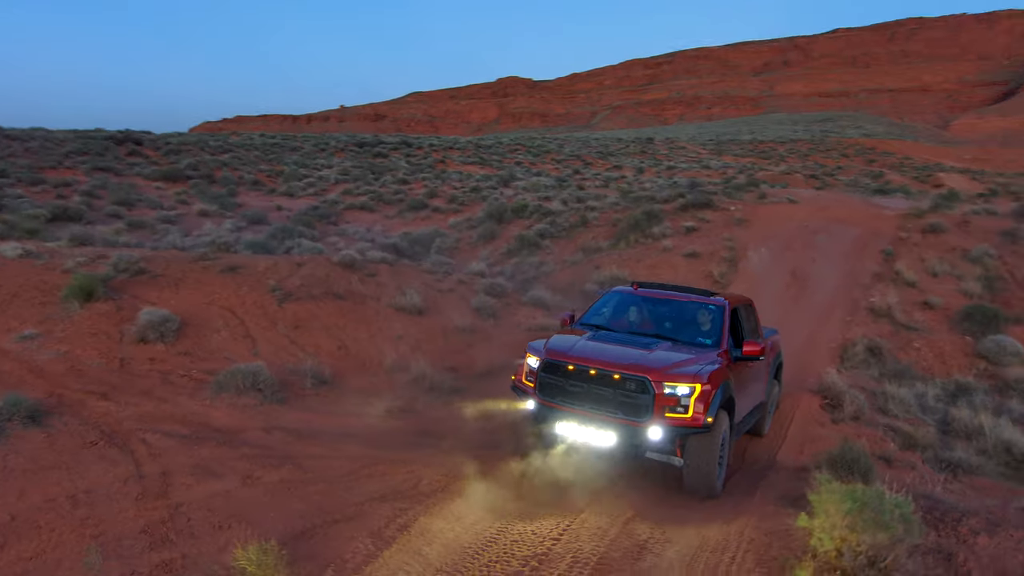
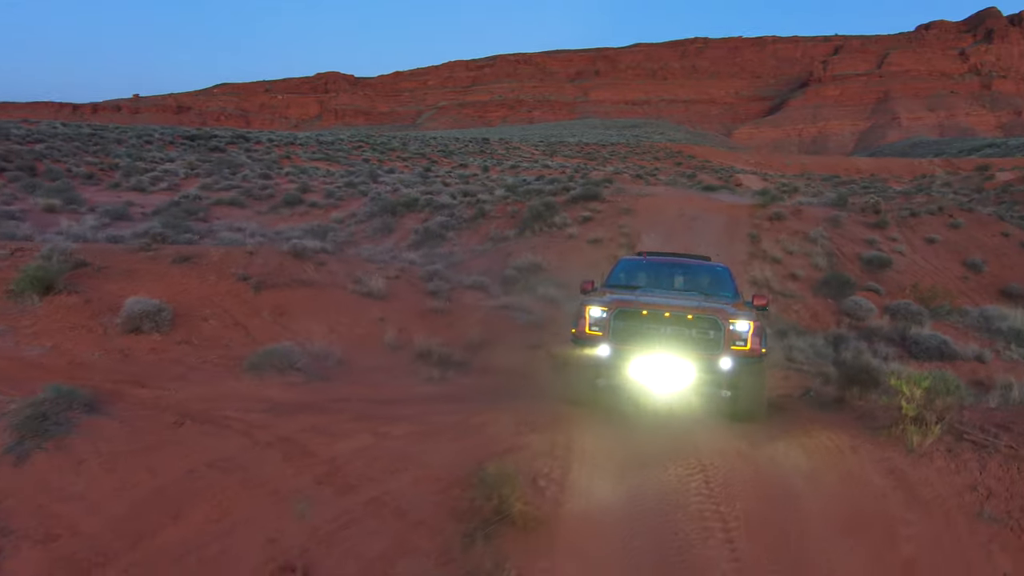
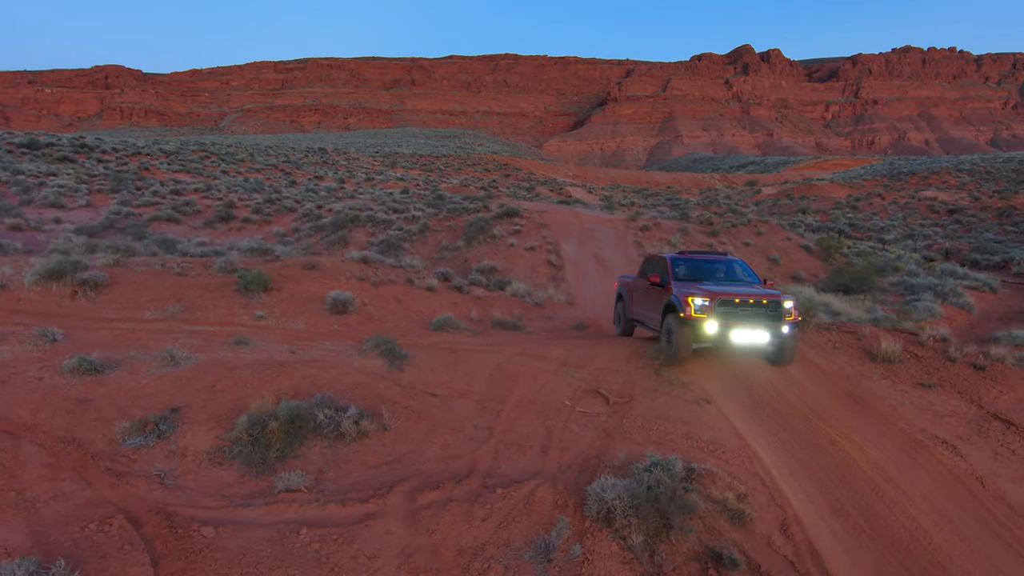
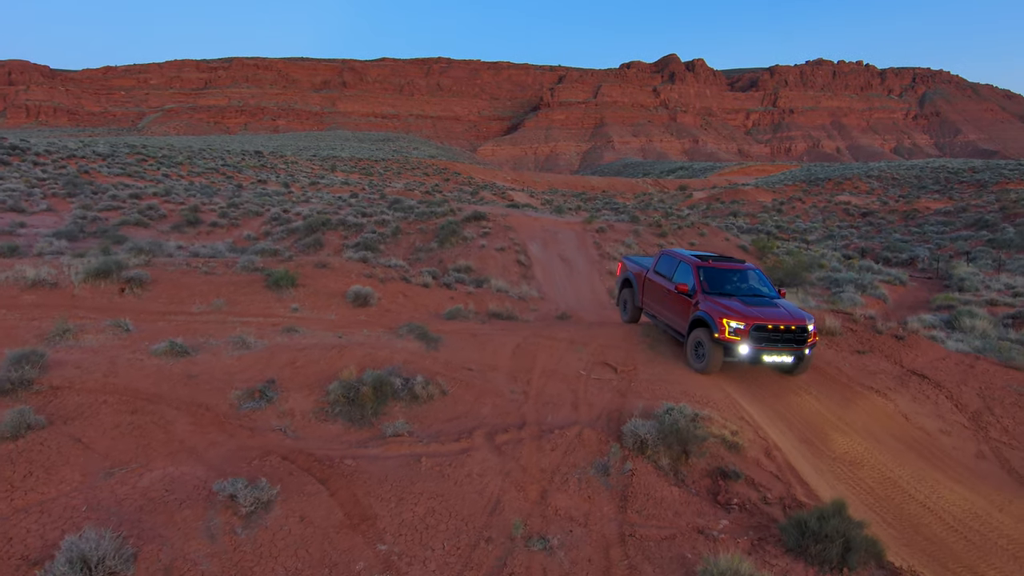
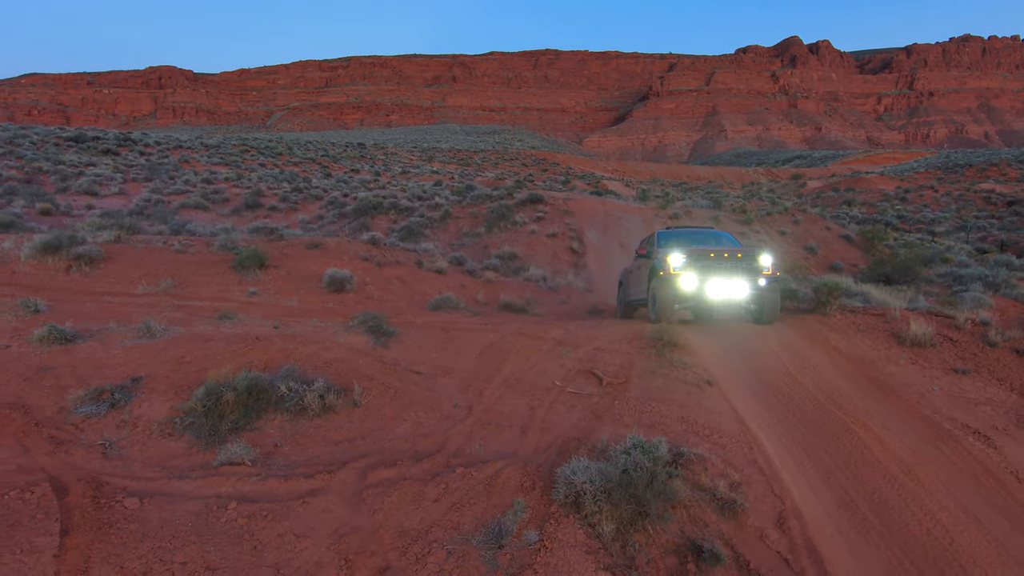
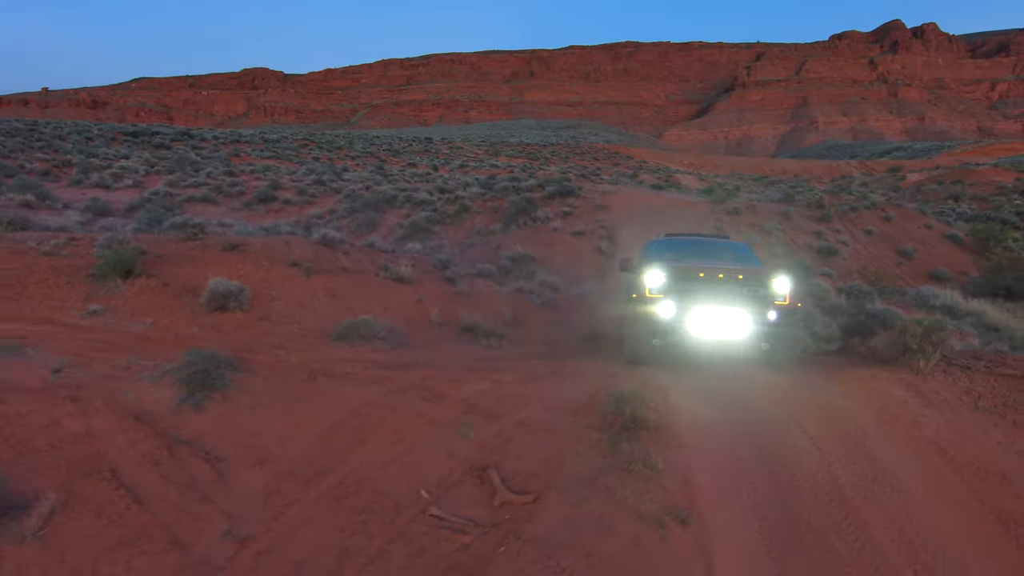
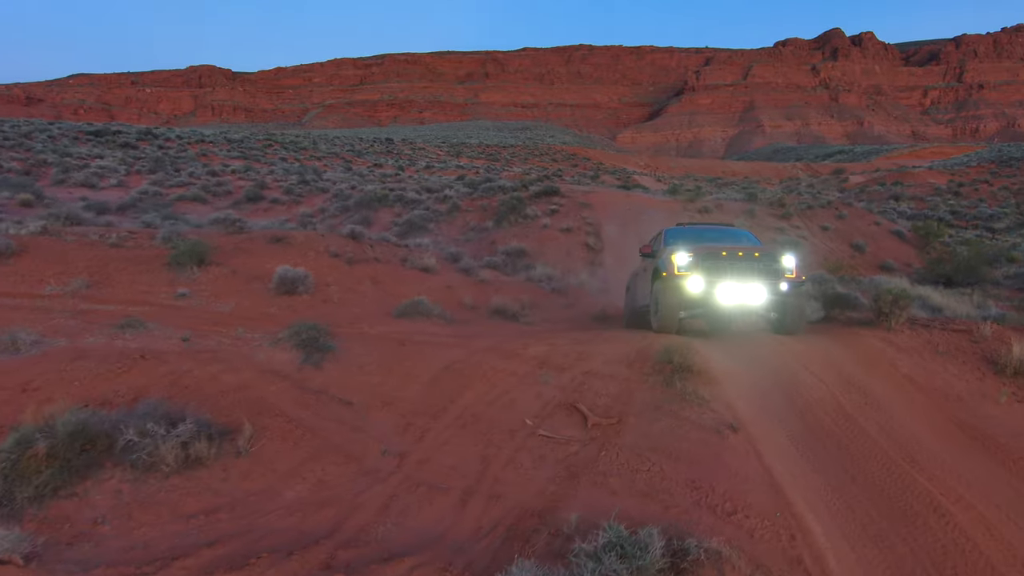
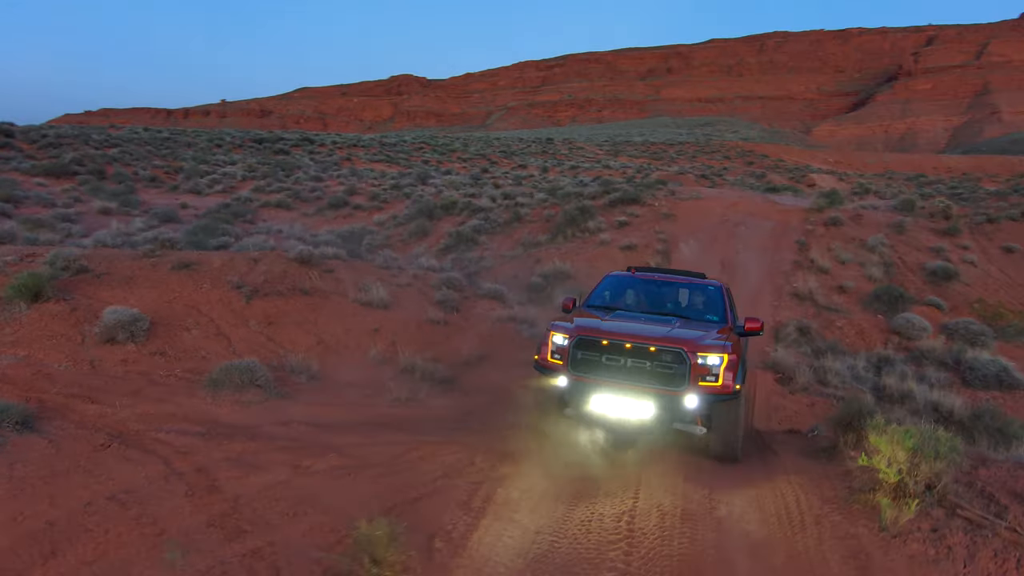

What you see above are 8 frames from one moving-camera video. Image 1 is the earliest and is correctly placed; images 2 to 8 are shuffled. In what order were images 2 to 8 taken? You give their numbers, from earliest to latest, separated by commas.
8, 2, 6, 7, 5, 3, 4
